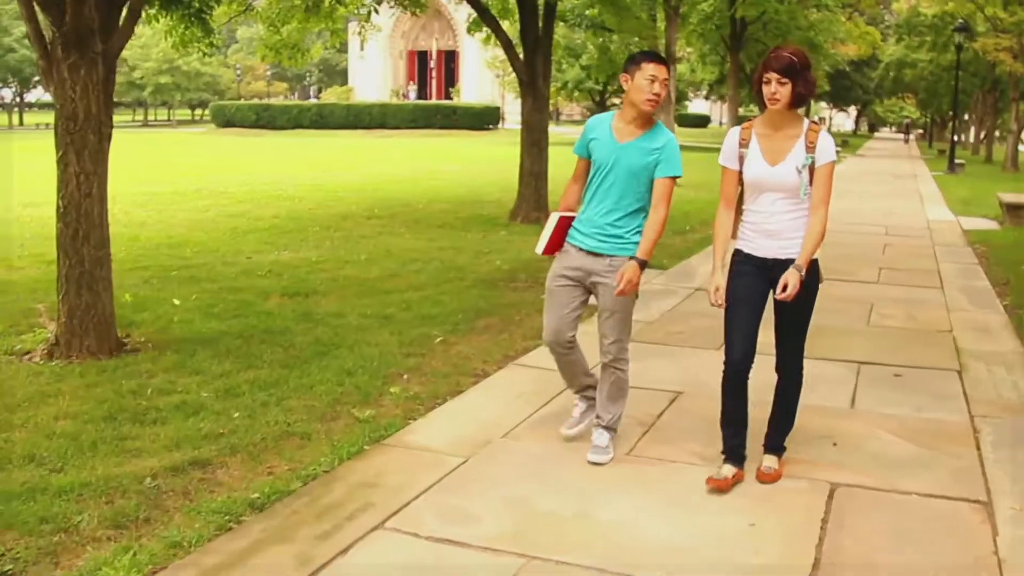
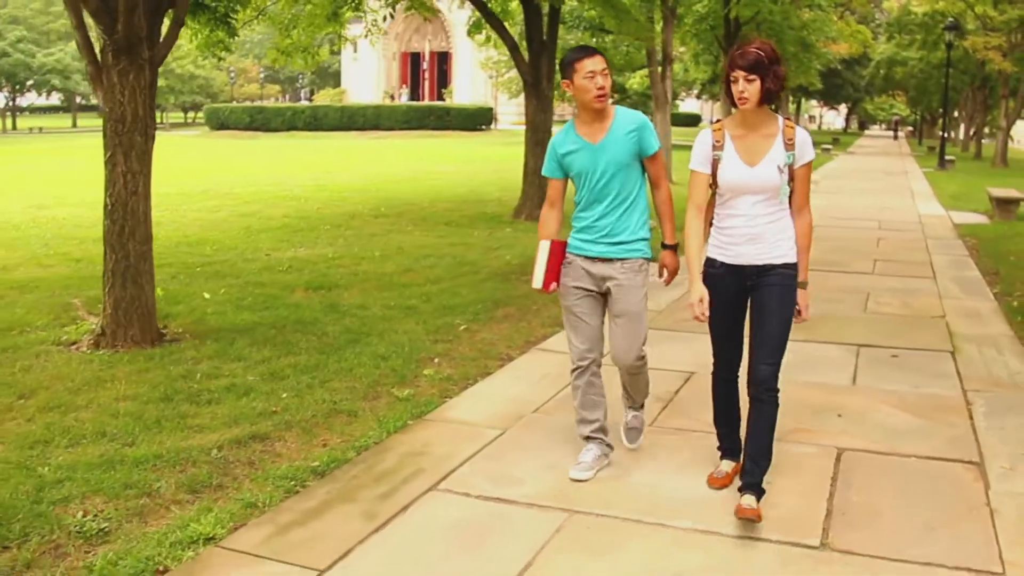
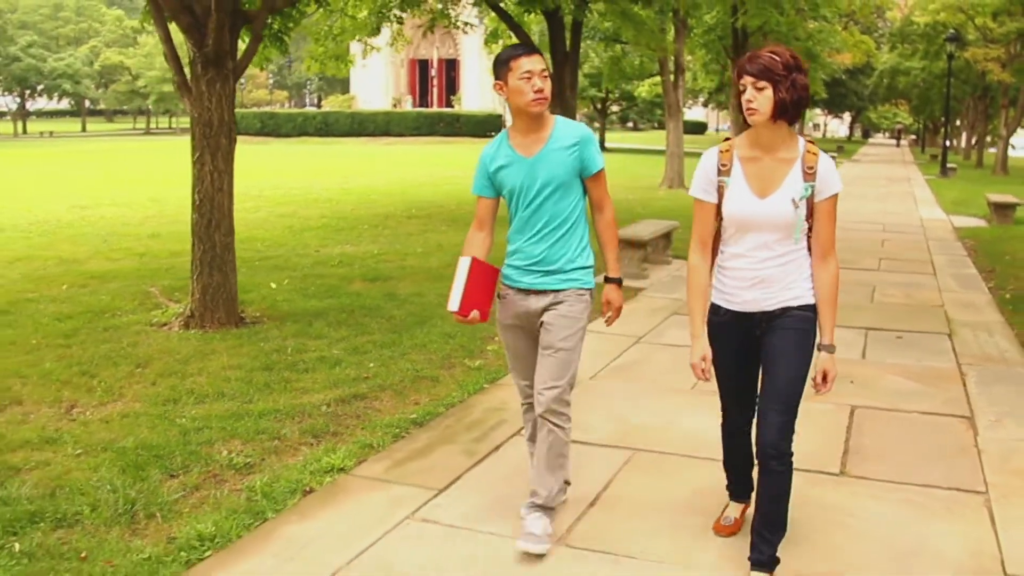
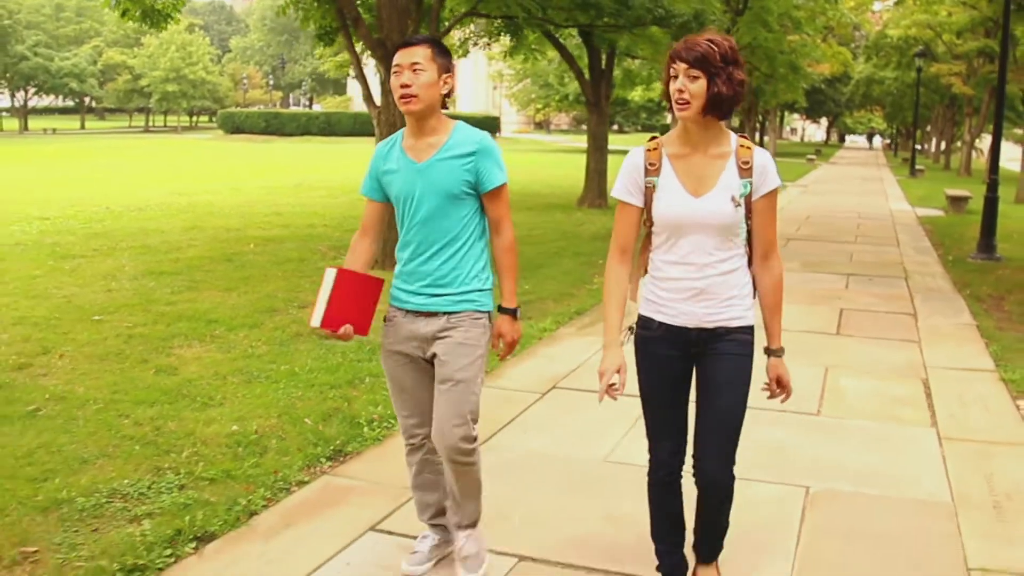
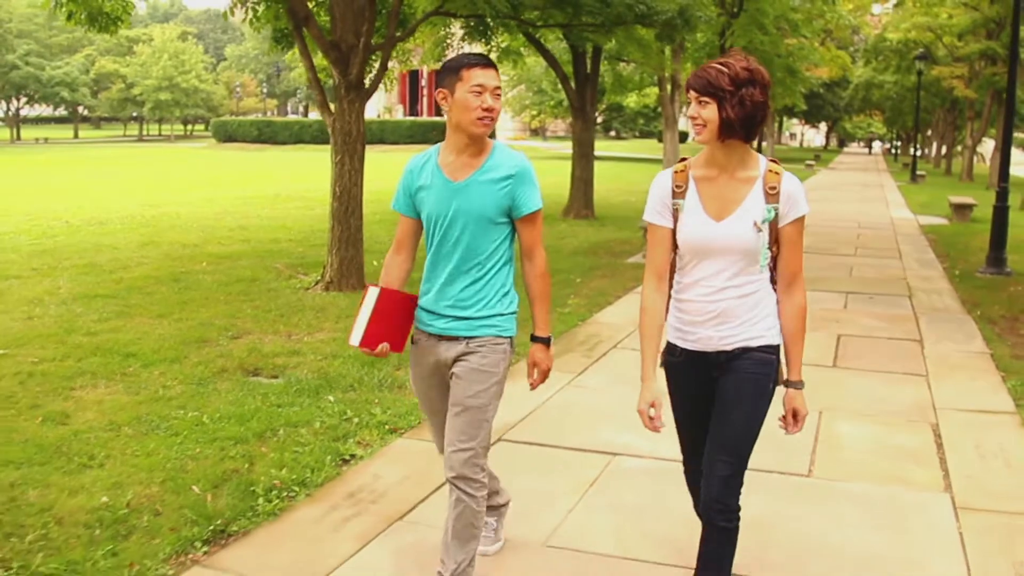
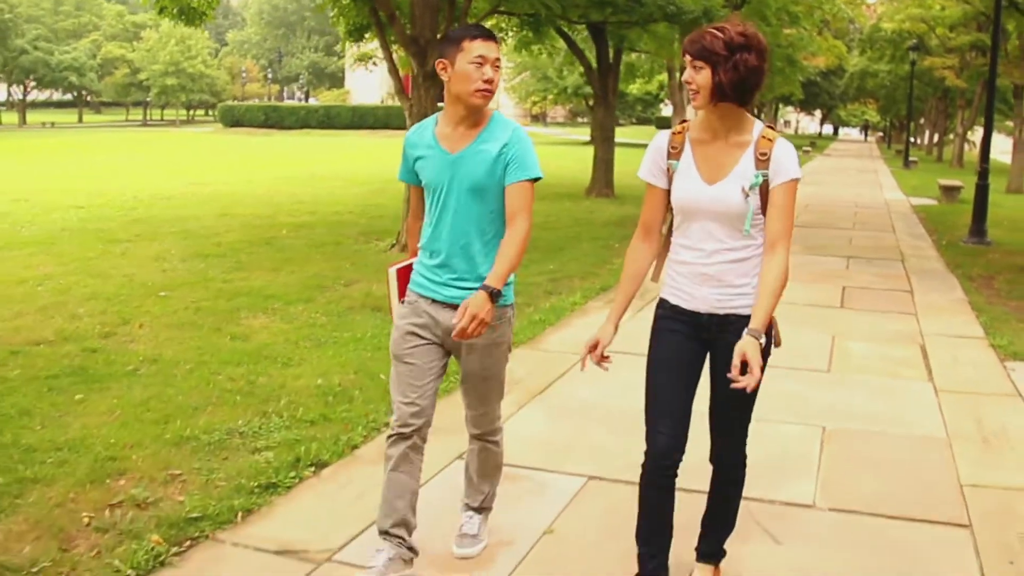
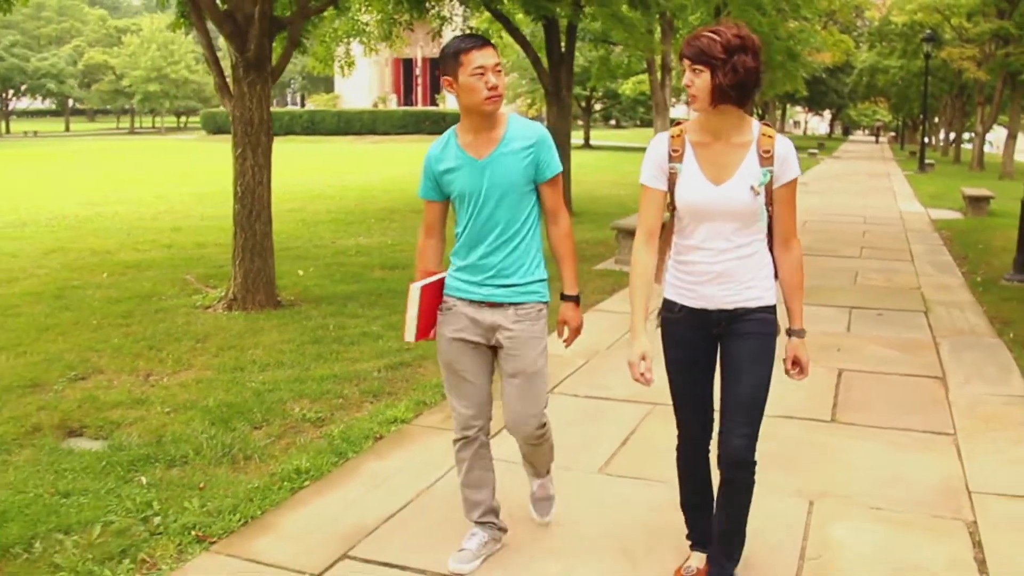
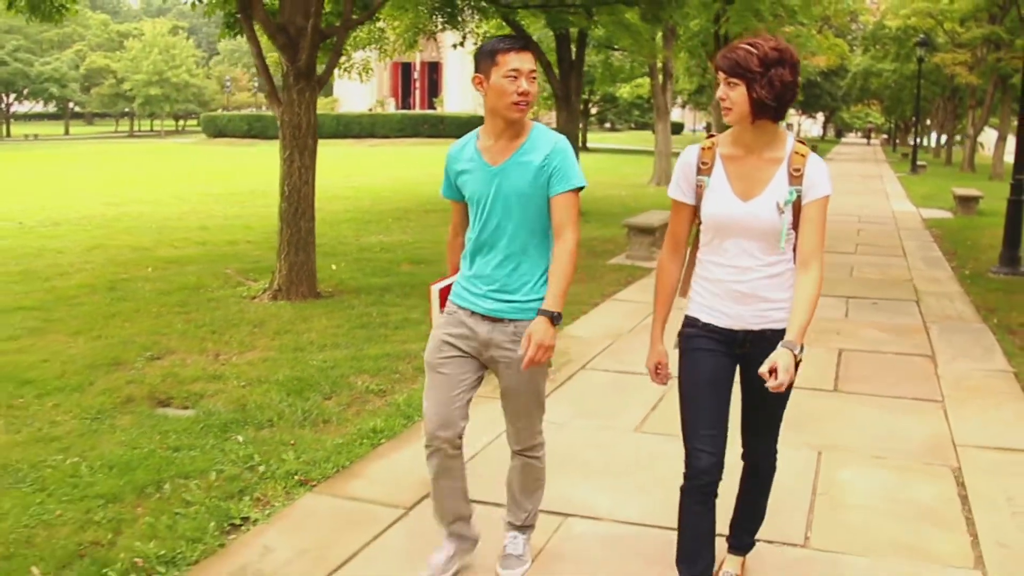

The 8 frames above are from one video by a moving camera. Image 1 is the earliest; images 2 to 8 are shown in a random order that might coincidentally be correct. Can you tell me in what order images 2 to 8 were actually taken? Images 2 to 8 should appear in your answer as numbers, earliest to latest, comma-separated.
2, 3, 7, 8, 5, 4, 6
